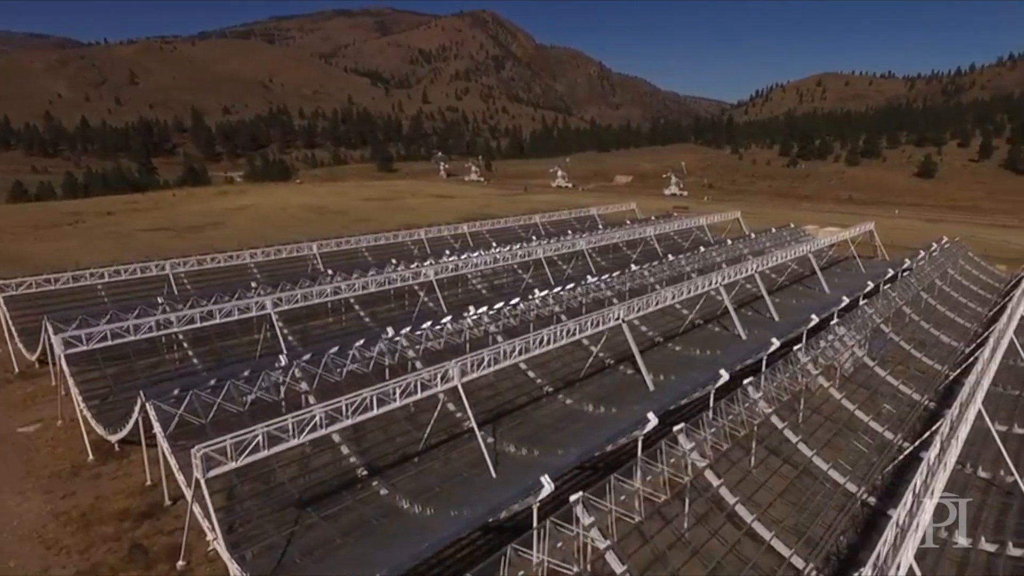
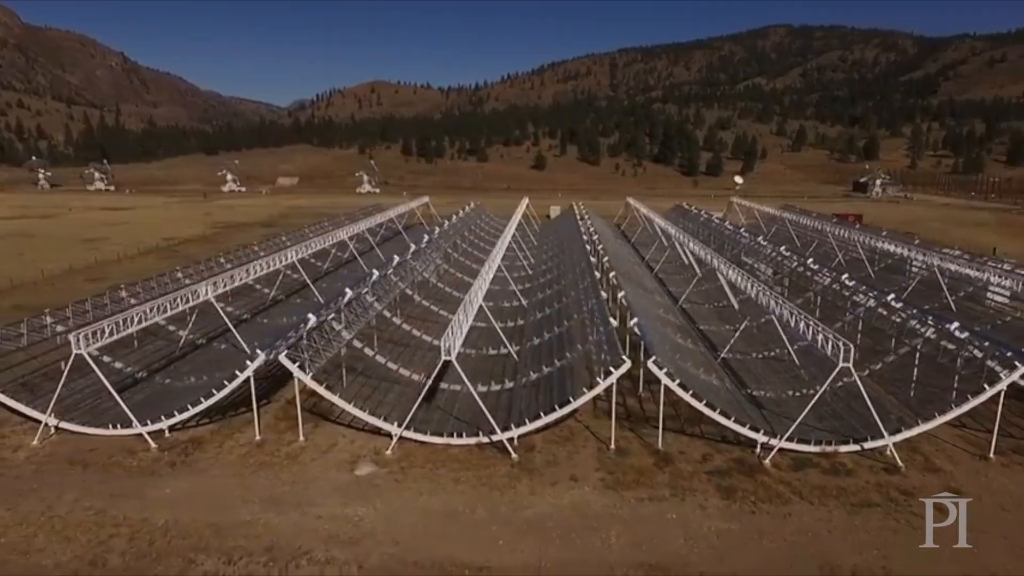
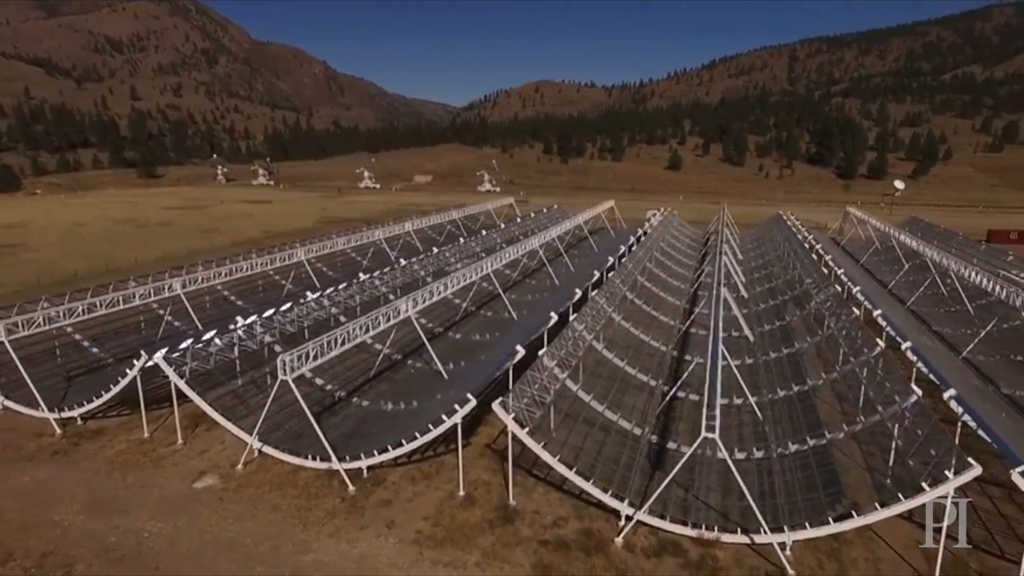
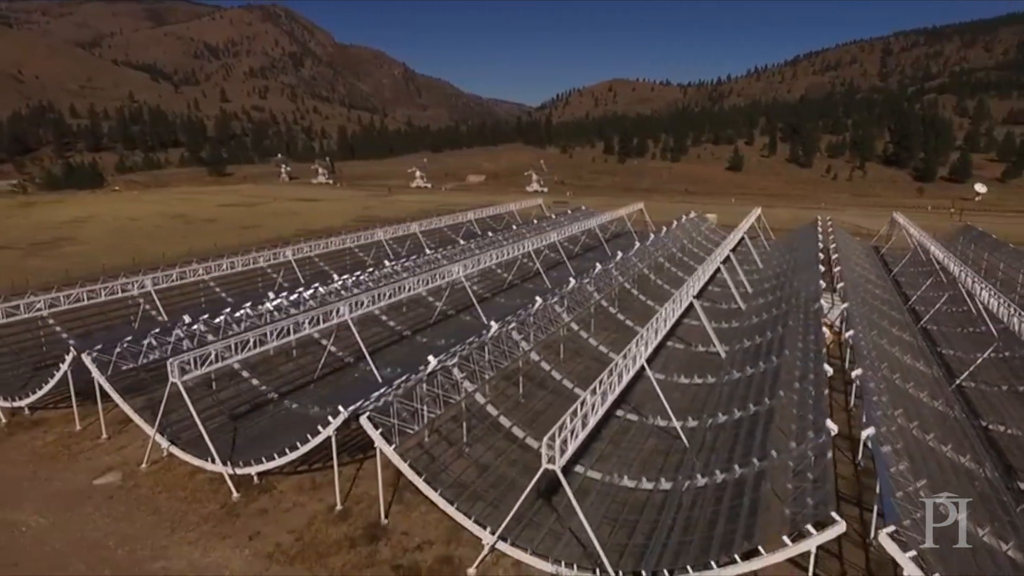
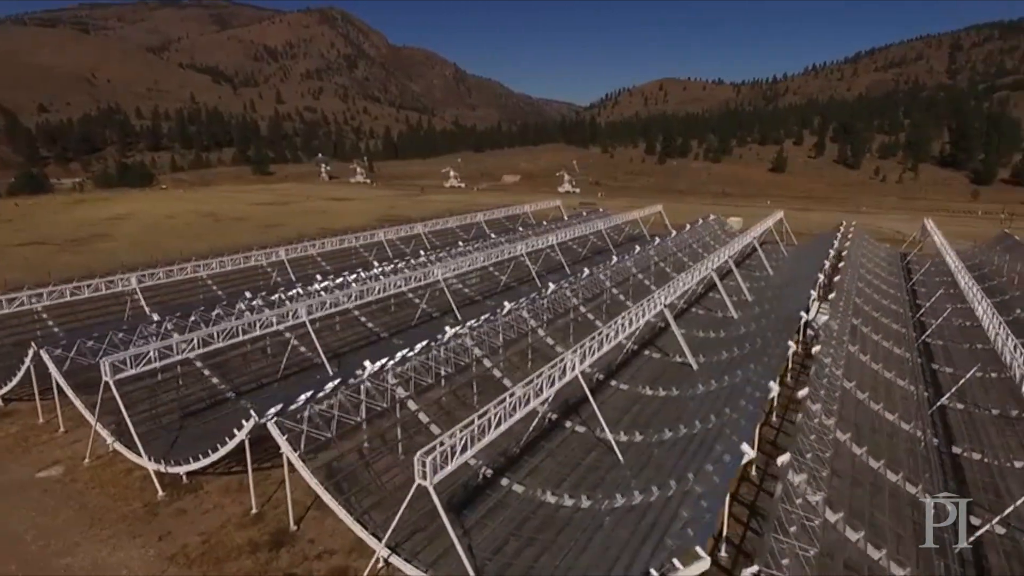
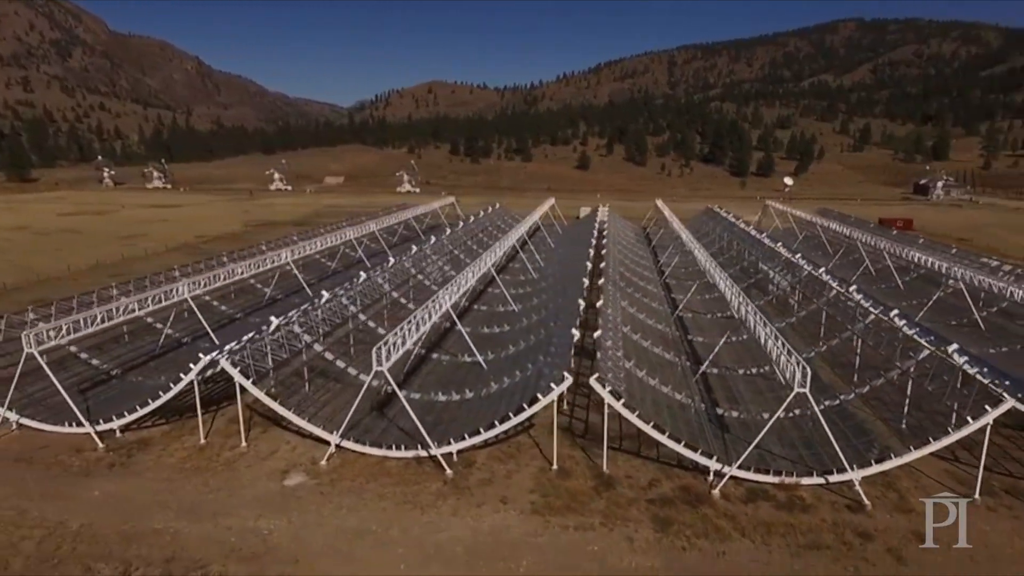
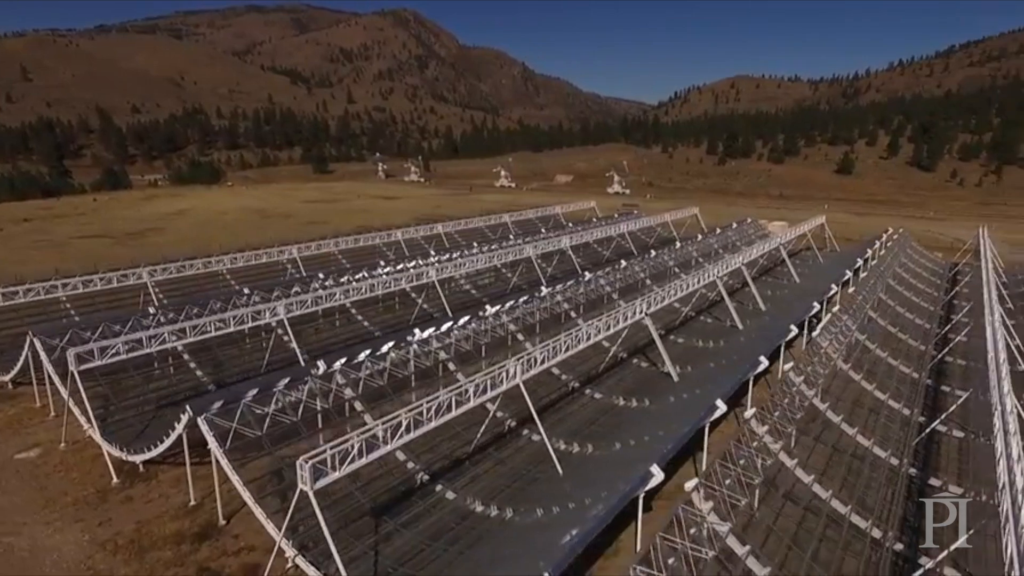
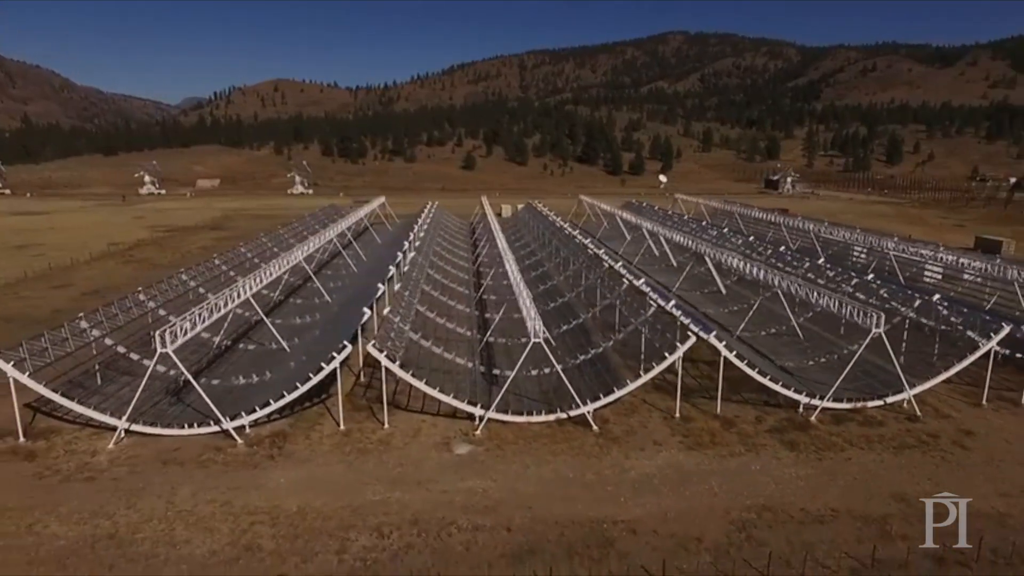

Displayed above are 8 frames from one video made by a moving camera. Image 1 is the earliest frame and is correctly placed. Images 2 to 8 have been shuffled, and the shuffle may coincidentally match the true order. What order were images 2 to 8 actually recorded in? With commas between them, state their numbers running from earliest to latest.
7, 5, 4, 3, 6, 2, 8
